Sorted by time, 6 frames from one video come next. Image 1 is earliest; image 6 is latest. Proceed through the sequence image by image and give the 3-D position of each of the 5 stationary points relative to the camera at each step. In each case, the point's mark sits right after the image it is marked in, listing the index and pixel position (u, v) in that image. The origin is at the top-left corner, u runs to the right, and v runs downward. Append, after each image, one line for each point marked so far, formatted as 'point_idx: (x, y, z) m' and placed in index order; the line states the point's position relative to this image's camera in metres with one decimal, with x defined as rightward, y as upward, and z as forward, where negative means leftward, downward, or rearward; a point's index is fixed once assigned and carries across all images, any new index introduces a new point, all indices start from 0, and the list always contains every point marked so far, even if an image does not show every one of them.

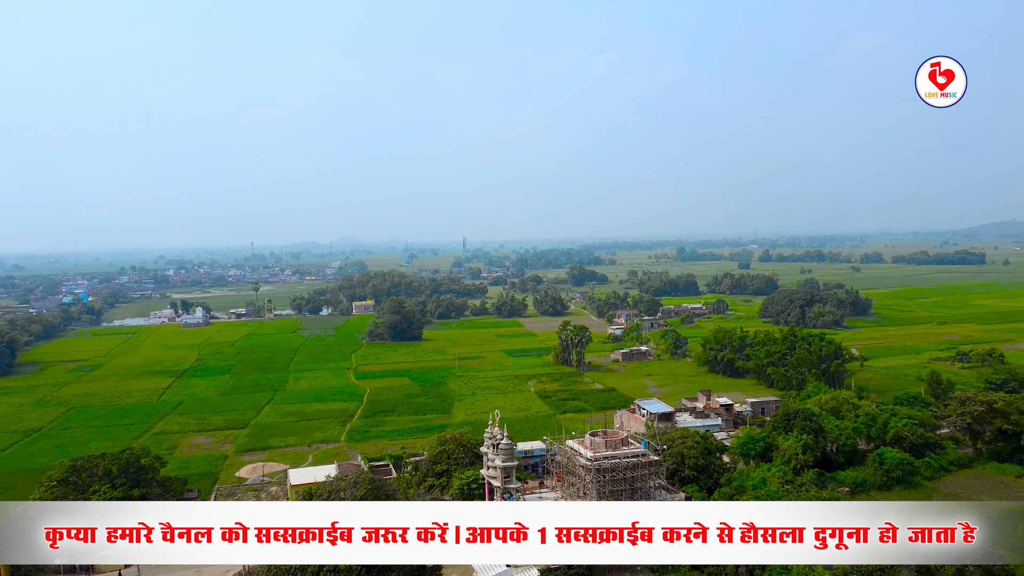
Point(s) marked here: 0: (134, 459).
0: (-9.1, -4.0, +19.2) m
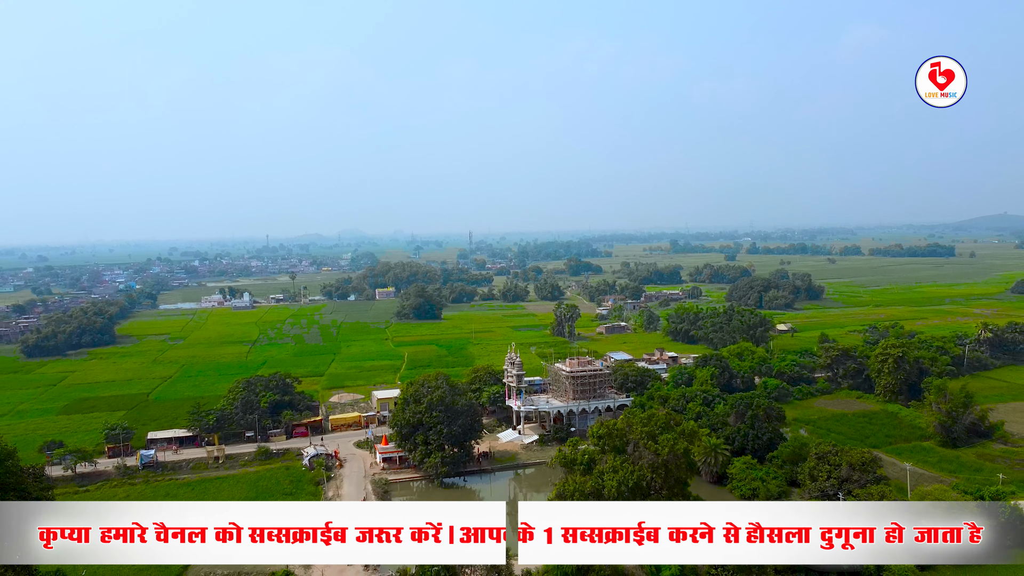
0: (-8.8, -3.4, +30.1) m
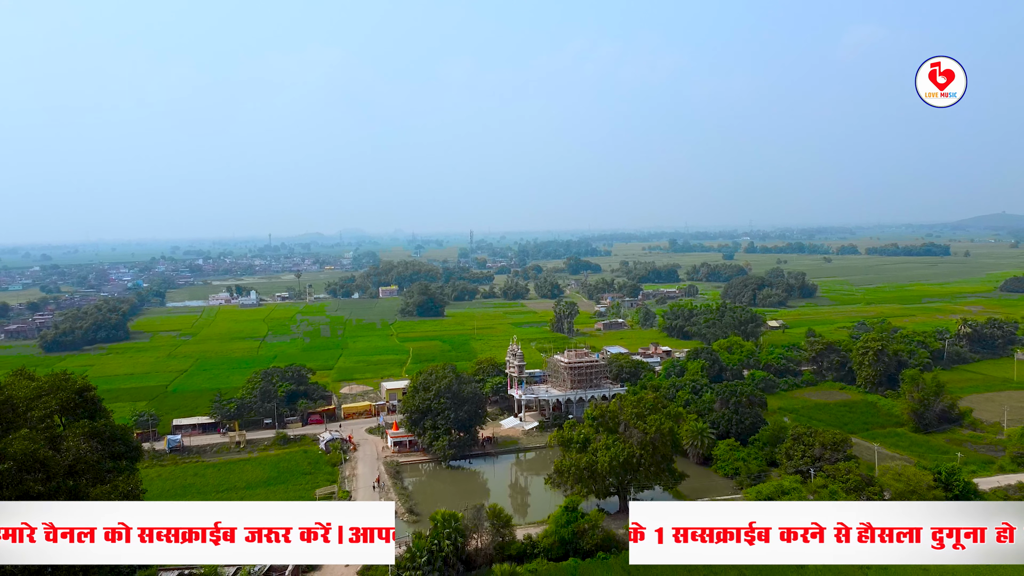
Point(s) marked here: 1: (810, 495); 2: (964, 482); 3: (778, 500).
0: (-8.7, -3.3, +31.9) m
1: (+6.8, -4.7, +18.7) m
2: (+10.7, -4.6, +19.3) m
3: (+5.8, -4.8, +17.7) m
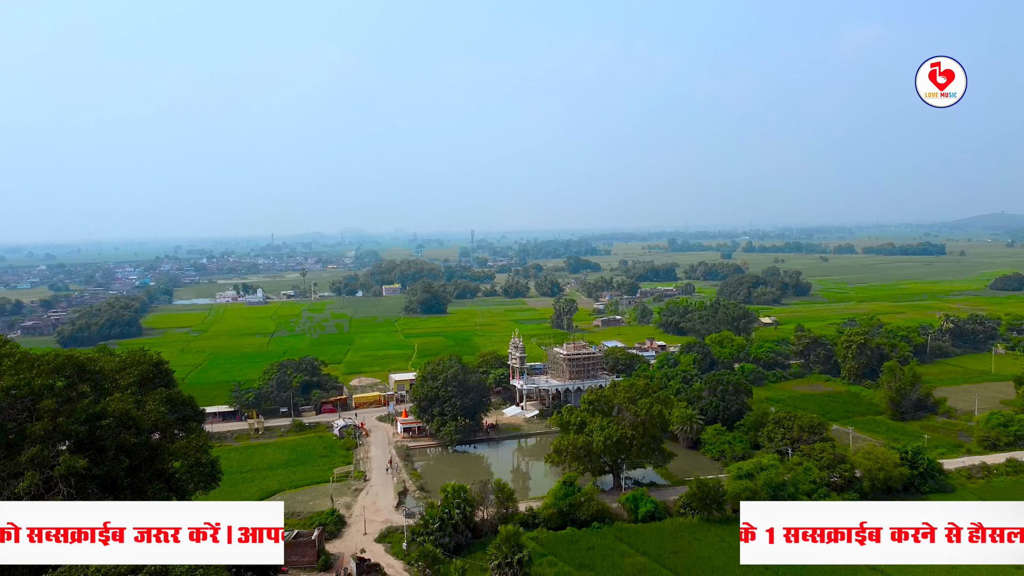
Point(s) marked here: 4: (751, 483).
0: (-8.6, -3.1, +33.7) m
1: (+6.9, -4.6, +20.5) m
2: (+10.8, -4.5, +21.1) m
3: (+5.9, -4.7, +19.5) m
4: (+5.8, -4.8, +19.7) m
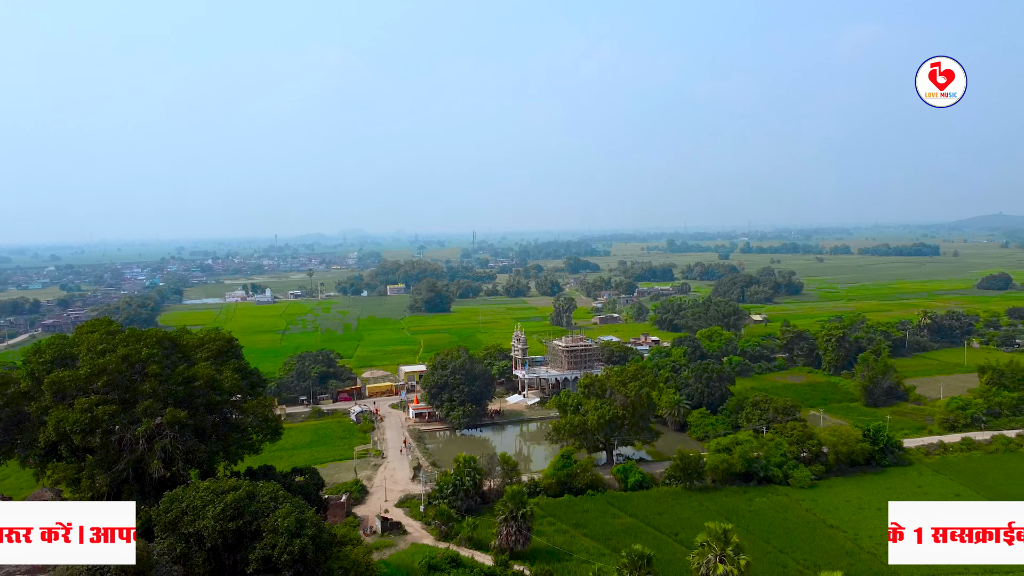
0: (-8.5, -3.0, +36.2) m
1: (+7.0, -4.4, +22.9) m
2: (+10.9, -4.3, +23.6) m
3: (+6.0, -4.5, +21.9) m
4: (+5.9, -4.7, +22.2) m
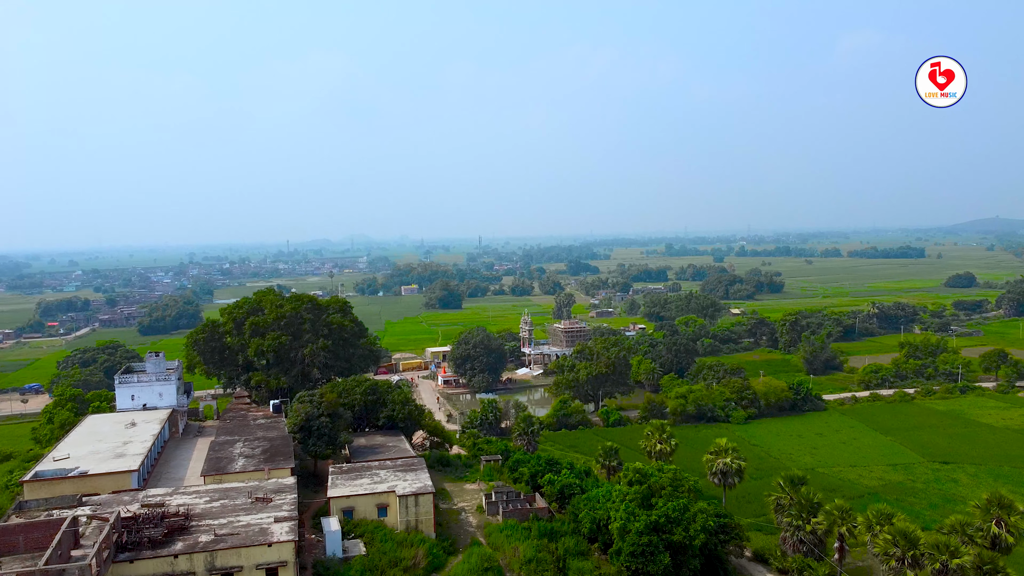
0: (-8.1, -2.7, +43.7) m
1: (+7.4, -4.0, +30.4) m
2: (+11.3, -3.9, +31.0) m
3: (+6.4, -4.1, +29.4) m
4: (+6.3, -4.2, +29.6) m
